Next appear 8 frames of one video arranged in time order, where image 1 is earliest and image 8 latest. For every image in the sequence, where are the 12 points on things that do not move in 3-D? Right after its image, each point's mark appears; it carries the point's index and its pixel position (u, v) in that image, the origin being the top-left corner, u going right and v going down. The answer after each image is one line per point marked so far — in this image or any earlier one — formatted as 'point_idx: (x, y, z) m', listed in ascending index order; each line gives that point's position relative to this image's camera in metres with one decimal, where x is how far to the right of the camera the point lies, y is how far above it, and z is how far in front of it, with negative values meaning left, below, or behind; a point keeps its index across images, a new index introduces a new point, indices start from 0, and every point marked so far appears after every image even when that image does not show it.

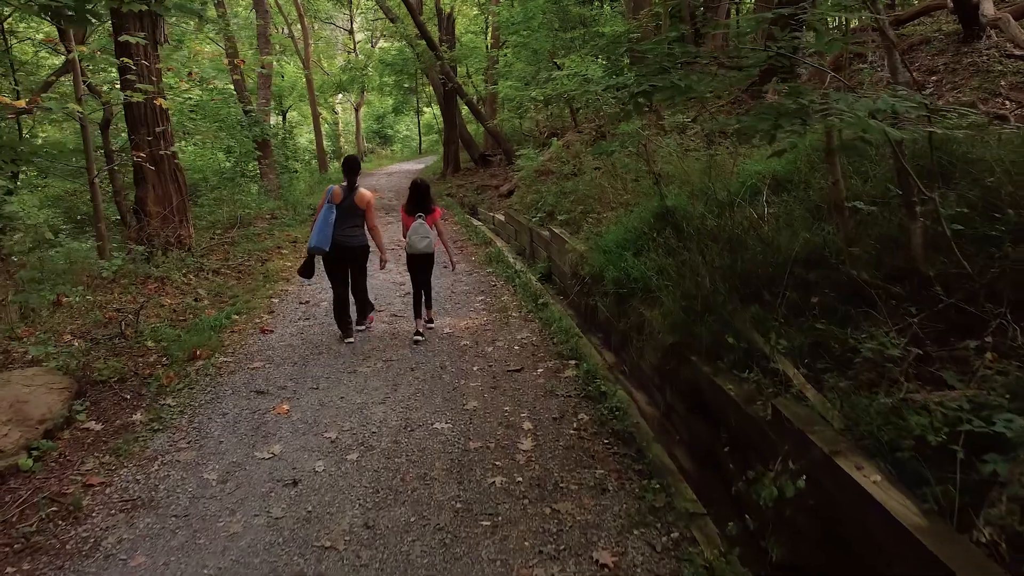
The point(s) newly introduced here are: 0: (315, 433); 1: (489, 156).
0: (-1.0, -0.7, +4.1) m
1: (-0.5, +2.9, +17.9) m
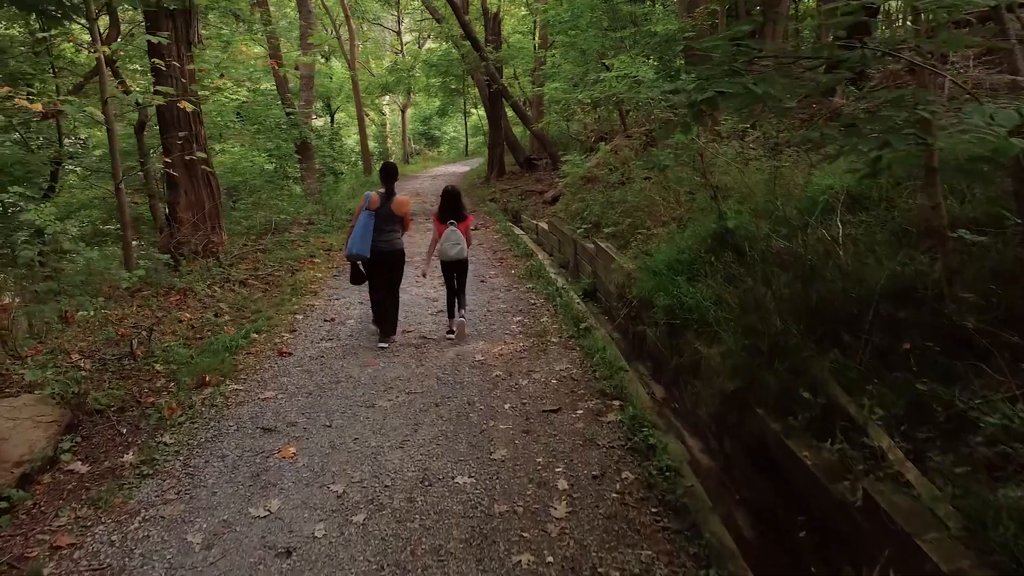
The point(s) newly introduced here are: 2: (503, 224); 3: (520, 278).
0: (-0.8, -0.9, +3.6) m
1: (+0.5, +2.8, +17.4) m
2: (-0.1, +1.0, +12.3) m
3: (+0.1, +0.1, +8.0) m
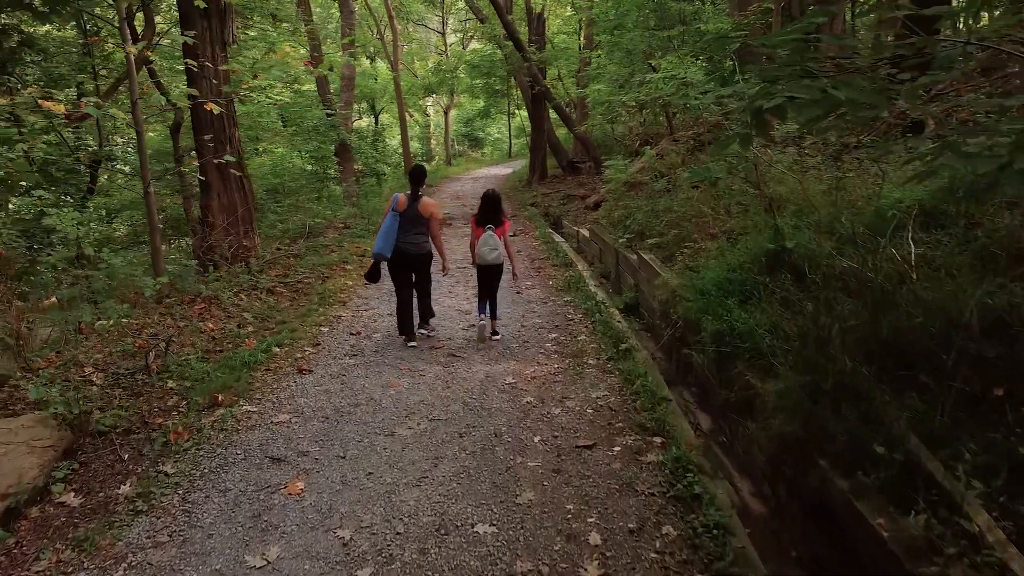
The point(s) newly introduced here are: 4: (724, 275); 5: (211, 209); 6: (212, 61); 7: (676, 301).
0: (-0.7, -1.0, +3.2) m
1: (+1.4, +2.6, +17.0) m
2: (+0.4, +0.9, +11.9) m
3: (+0.4, 0.0, +7.6) m
4: (+1.2, +0.1, +4.7) m
5: (-3.5, +0.9, +9.3) m
6: (-3.4, +2.5, +9.1) m
7: (+1.0, -0.1, +5.2) m
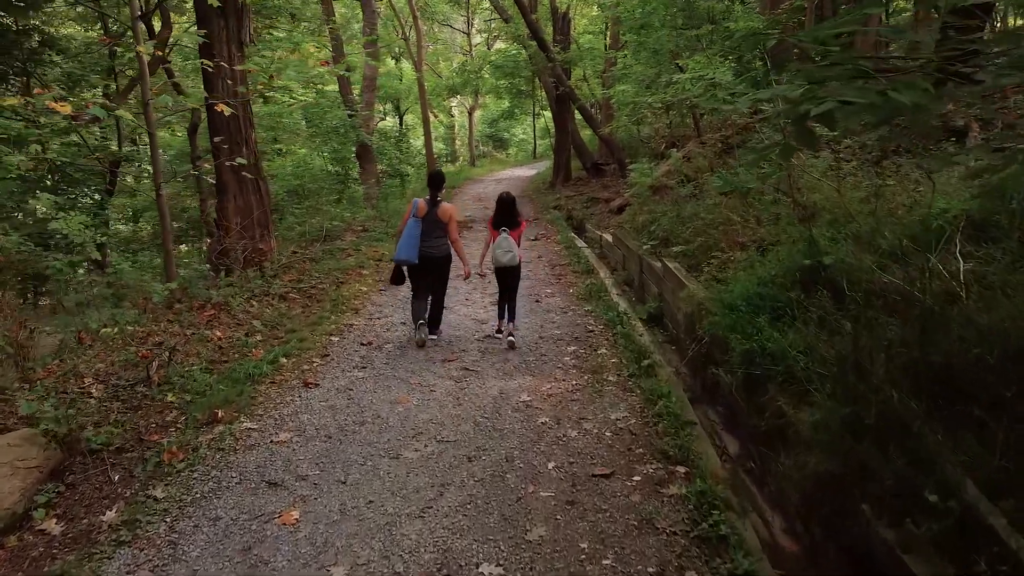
0: (-0.7, -1.0, +3.0) m
1: (+1.9, +2.5, +16.7) m
2: (+0.8, +0.8, +11.6) m
3: (+0.6, -0.1, +7.3) m
4: (+1.3, 0.0, +4.4) m
5: (-3.2, +0.9, +9.1) m
6: (-3.1, +2.5, +9.0) m
7: (+1.1, -0.2, +4.9) m
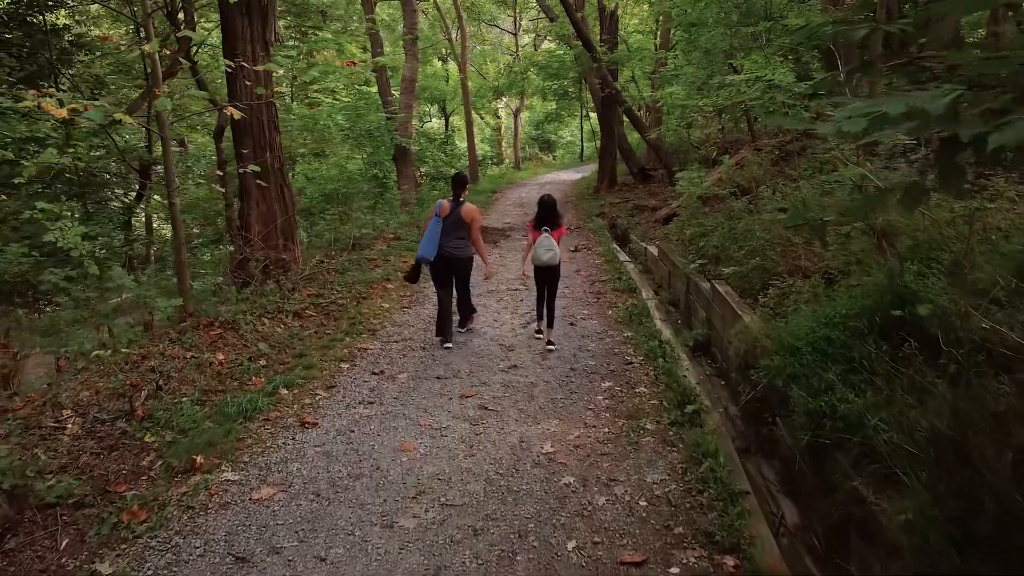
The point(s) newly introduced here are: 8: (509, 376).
0: (-0.7, -1.2, +2.4) m
1: (+2.7, +2.3, +15.9) m
2: (+1.3, +0.6, +11.0) m
3: (+0.9, -0.3, +6.7) m
4: (+1.4, -0.2, +3.7) m
5: (-2.8, +0.7, +8.7) m
6: (-2.7, +2.4, +8.5) m
7: (+1.3, -0.3, +4.2) m
8: (0.0, -0.6, +5.3) m
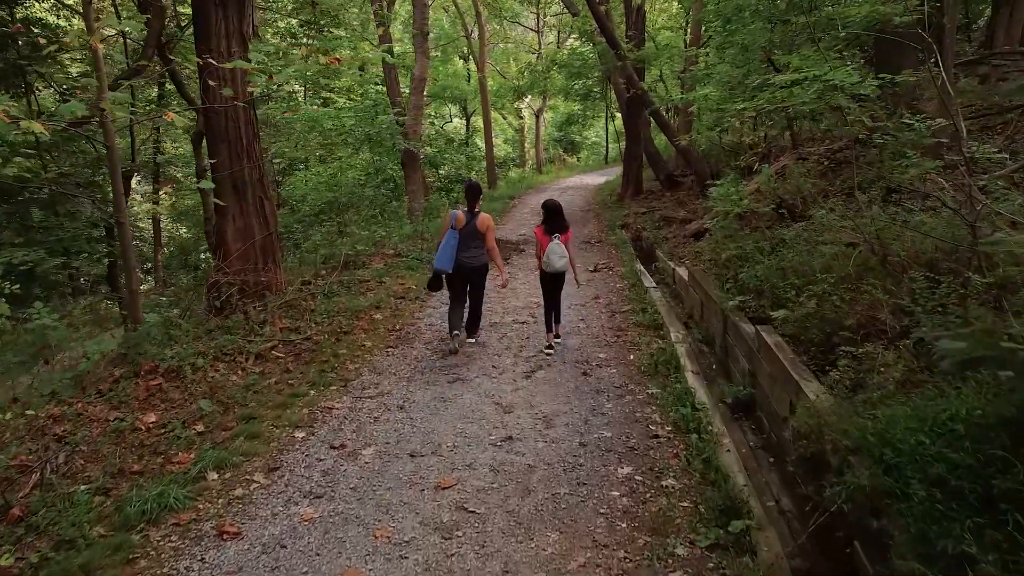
0: (-0.8, -1.5, +1.3) m
1: (+3.0, +2.0, +14.7) m
2: (+1.4, +0.3, +9.8) m
3: (+0.9, -0.6, +5.5) m
4: (+1.3, -0.5, +2.5) m
5: (-2.7, +0.5, +7.7) m
6: (-2.6, +2.1, +7.5) m
7: (+1.2, -0.6, +3.0) m
8: (0.0, -0.9, +4.2) m
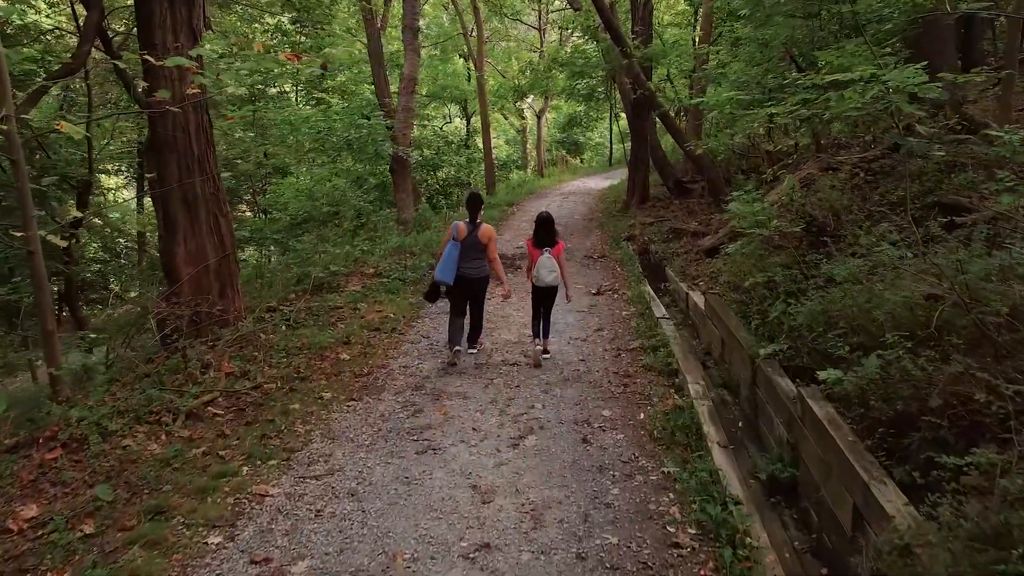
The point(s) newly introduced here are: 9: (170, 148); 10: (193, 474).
0: (-0.9, -1.7, +0.3) m
1: (+3.0, +1.8, +13.7) m
2: (+1.4, 0.0, +8.8) m
3: (+0.8, -0.8, +4.5) m
4: (+1.2, -0.8, +1.5) m
5: (-2.8, +0.2, +6.7) m
6: (-2.7, +1.9, +6.5) m
7: (+1.1, -0.9, +2.0) m
8: (-0.1, -1.1, +3.2) m
9: (-2.8, +1.2, +6.6) m
10: (-1.6, -0.9, +4.1) m
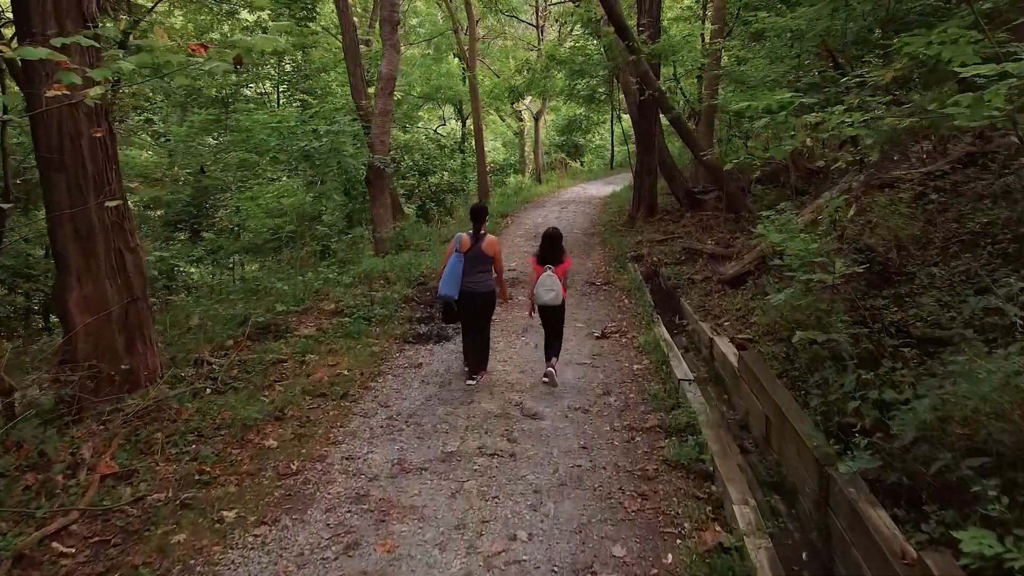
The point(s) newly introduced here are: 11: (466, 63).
0: (-1.1, -2.1, -1.1) m
1: (+2.9, +1.4, +12.2) m
2: (+1.3, -0.3, +7.3) m
3: (+0.7, -1.2, +3.1) m
4: (+1.1, -1.1, +0.1) m
5: (-2.9, -0.1, +5.2) m
6: (-2.8, +1.5, +5.0) m
7: (+1.0, -1.3, +0.6) m
8: (-0.3, -1.5, +1.8) m
9: (-2.9, +0.8, +5.1) m
10: (-1.7, -1.3, +2.6) m
11: (-1.0, +4.6, +16.8) m
